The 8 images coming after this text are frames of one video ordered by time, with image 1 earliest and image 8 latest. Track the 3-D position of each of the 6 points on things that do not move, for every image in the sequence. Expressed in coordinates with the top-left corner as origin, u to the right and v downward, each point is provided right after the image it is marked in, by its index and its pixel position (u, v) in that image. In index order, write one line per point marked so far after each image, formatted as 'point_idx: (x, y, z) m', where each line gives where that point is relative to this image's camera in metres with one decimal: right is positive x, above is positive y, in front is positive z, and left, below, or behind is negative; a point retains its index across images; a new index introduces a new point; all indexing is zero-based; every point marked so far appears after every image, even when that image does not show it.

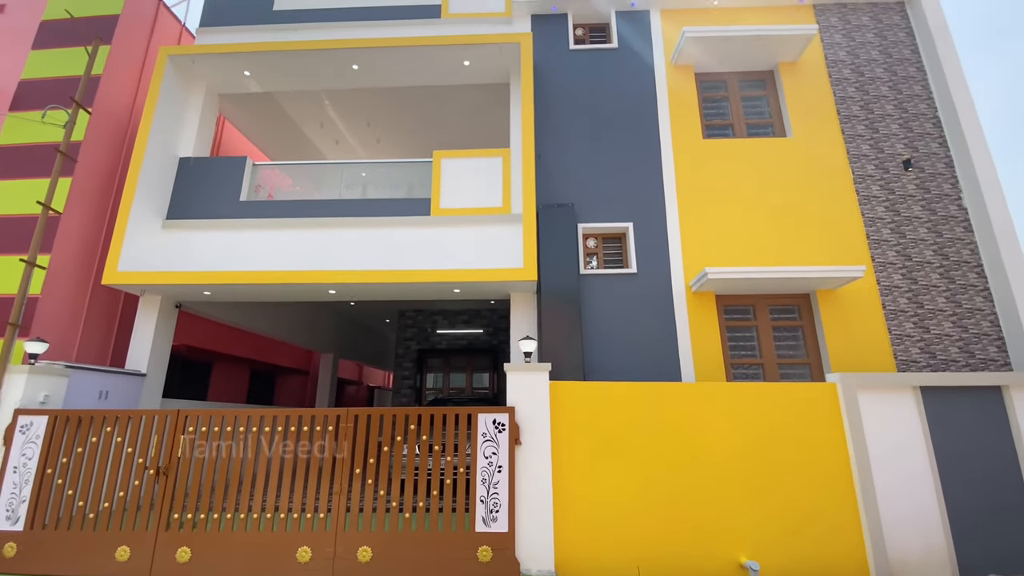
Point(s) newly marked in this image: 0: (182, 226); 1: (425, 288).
0: (-5.0, +0.9, +7.3) m
1: (-1.3, 0.0, +7.1) m
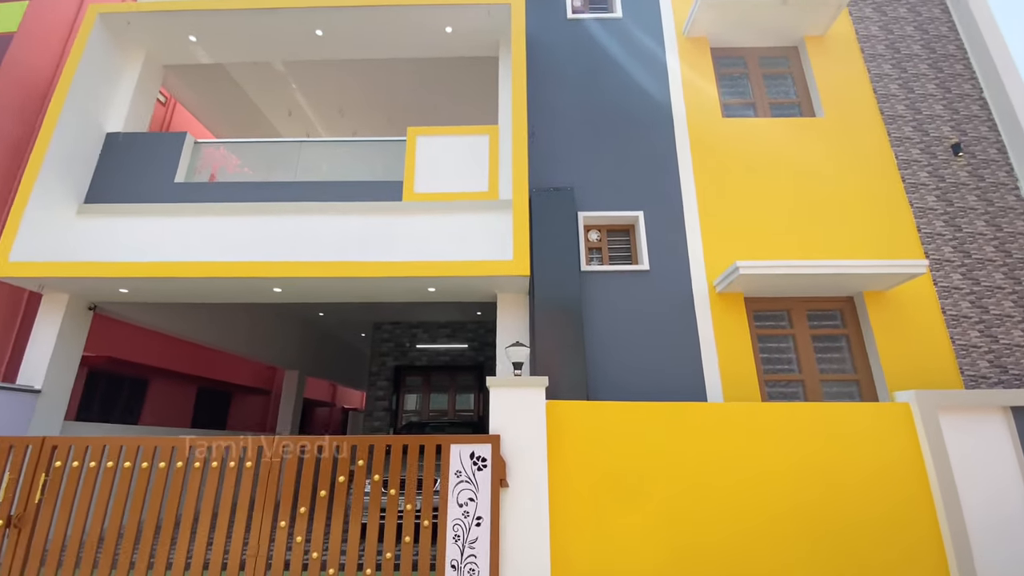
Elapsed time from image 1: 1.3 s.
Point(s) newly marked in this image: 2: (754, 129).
0: (-5.2, +1.0, +6.0) m
1: (-1.5, 0.0, +5.8) m
2: (+3.3, +2.2, +6.4) m
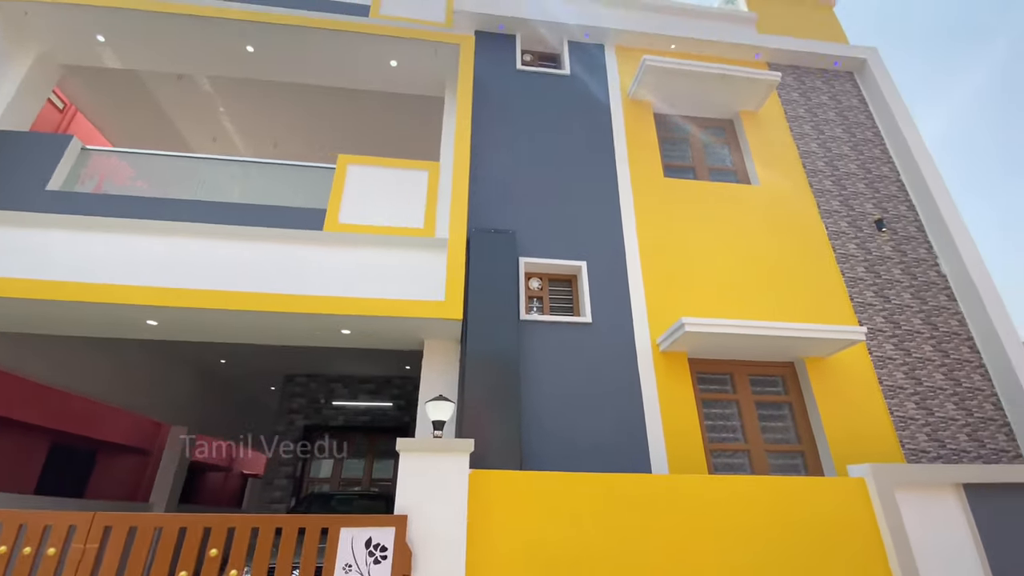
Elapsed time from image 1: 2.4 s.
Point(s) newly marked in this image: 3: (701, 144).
0: (-5.9, +0.7, +4.9) m
1: (-2.2, -0.4, +5.0) m
2: (+2.5, +1.3, +6.4) m
3: (+2.9, +2.2, +7.1) m
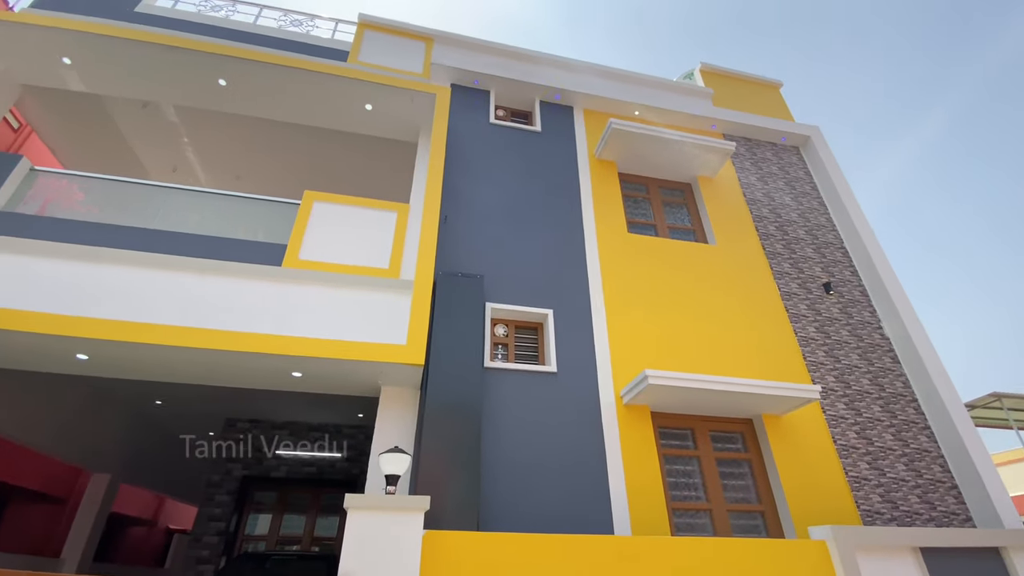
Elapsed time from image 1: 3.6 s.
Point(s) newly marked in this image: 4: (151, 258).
0: (-6.2, +0.6, +4.4) m
1: (-2.6, -0.8, +4.7) m
2: (+2.1, +0.6, +6.6) m
3: (+2.4, +1.3, +7.4) m
4: (-3.6, +0.3, +4.8) m
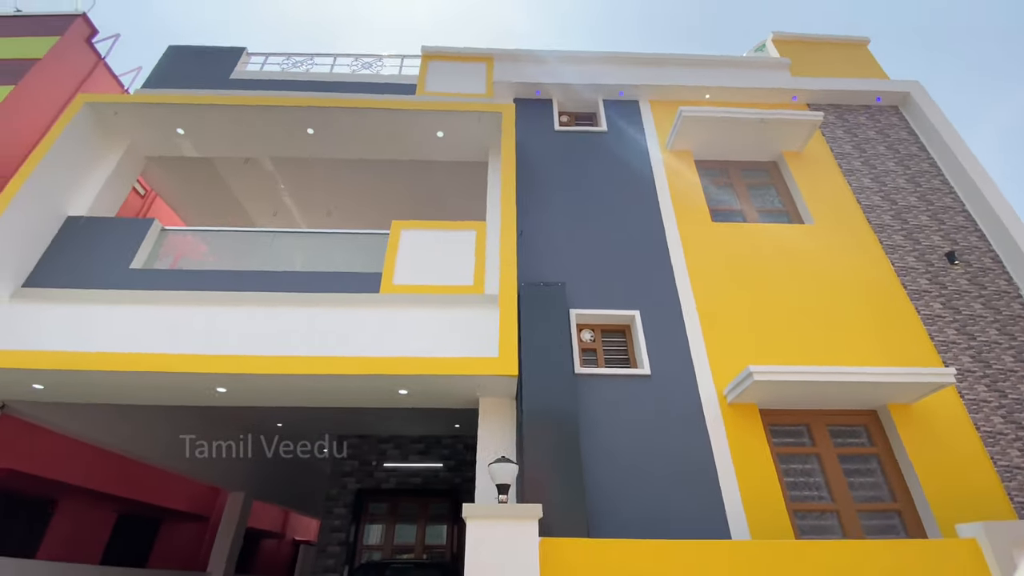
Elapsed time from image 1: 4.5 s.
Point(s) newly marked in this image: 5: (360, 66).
0: (-5.3, -0.1, +5.4) m
1: (-1.6, -1.1, +5.1) m
2: (+3.1, +0.7, +6.3) m
3: (+3.5, +1.5, +7.1) m
4: (-2.7, -0.1, +5.4) m
5: (-2.6, +3.8, +8.2) m
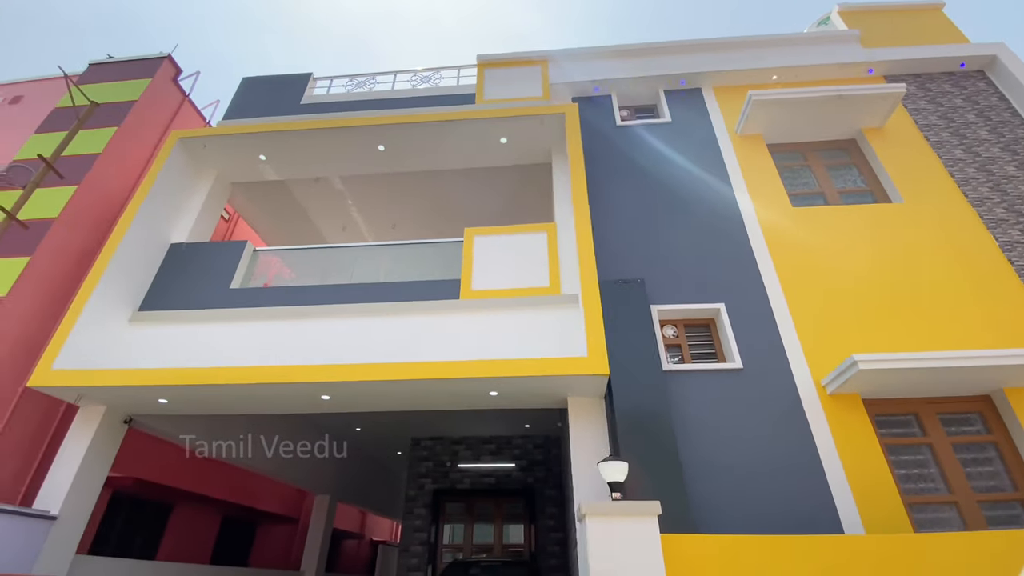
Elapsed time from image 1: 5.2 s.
0: (-4.4, -0.4, +5.9) m
1: (-0.7, -1.2, +5.3) m
2: (+4.0, +0.9, +6.1) m
3: (+4.4, +1.7, +6.8) m
4: (-1.8, -0.2, +5.6) m
5: (-1.6, +3.7, +8.4) m
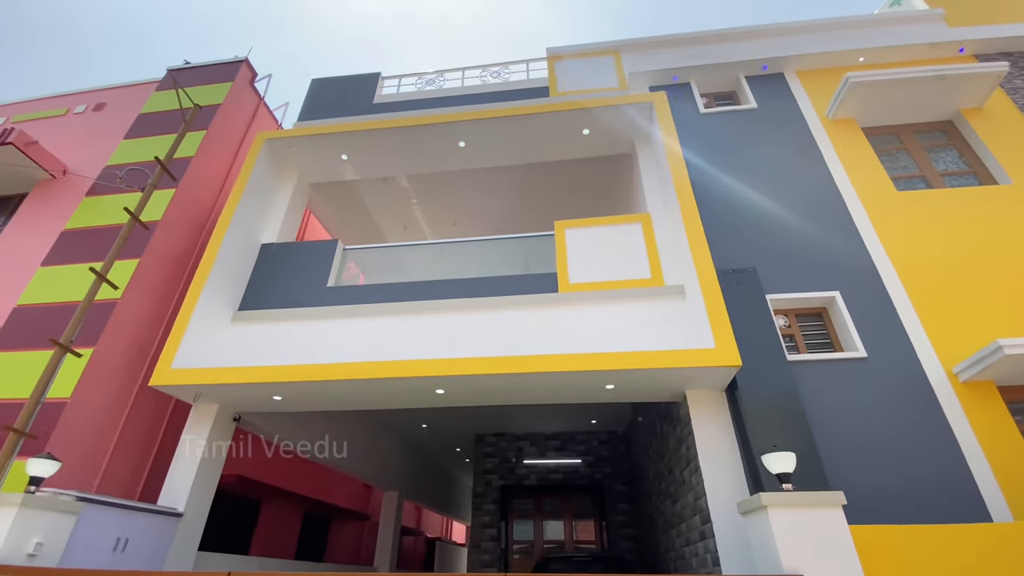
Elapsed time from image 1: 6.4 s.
0: (-3.2, -0.4, +5.9) m
1: (+0.6, -1.1, +5.2) m
2: (+5.3, +1.1, +5.9) m
3: (+5.7, +1.9, +6.6) m
4: (-0.6, -0.2, +5.6) m
5: (-0.4, +3.8, +8.4) m
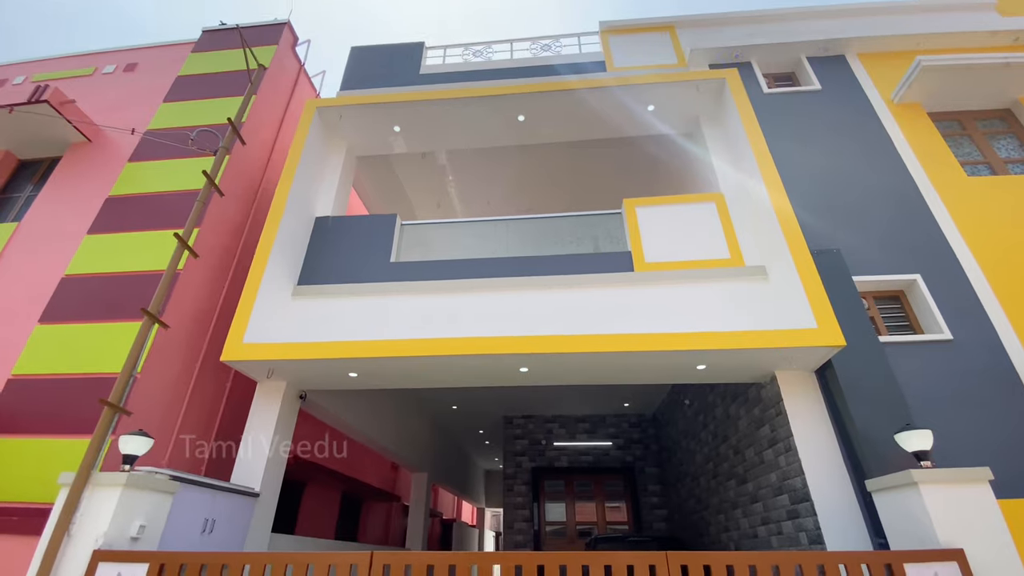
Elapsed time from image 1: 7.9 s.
0: (-2.3, -0.1, +5.7) m
1: (+1.5, -0.8, +5.2) m
2: (+6.2, +1.3, +5.9) m
3: (+6.6, +2.1, +6.6) m
4: (+0.3, +0.1, +5.5) m
5: (+0.5, +4.1, +8.1) m
